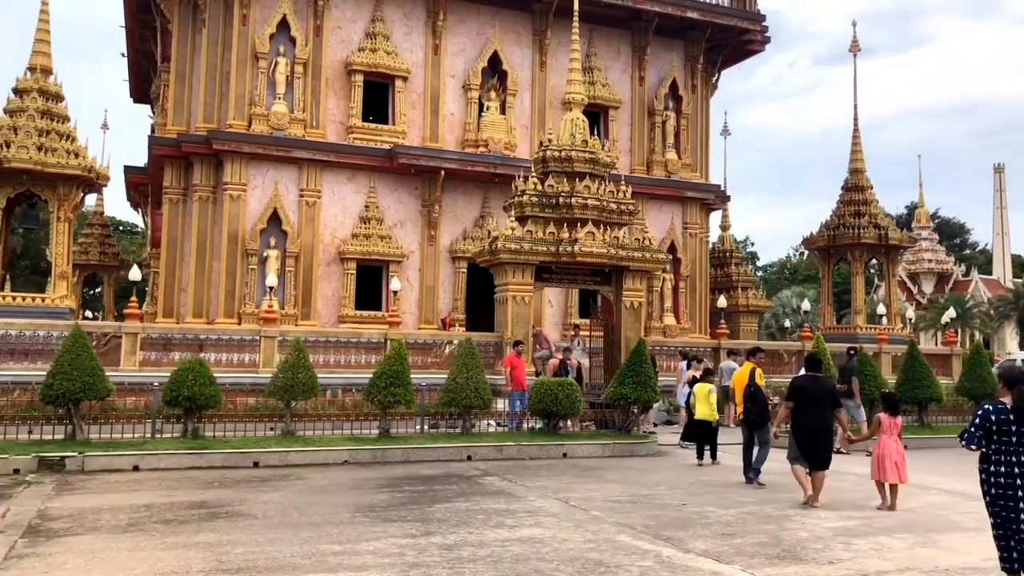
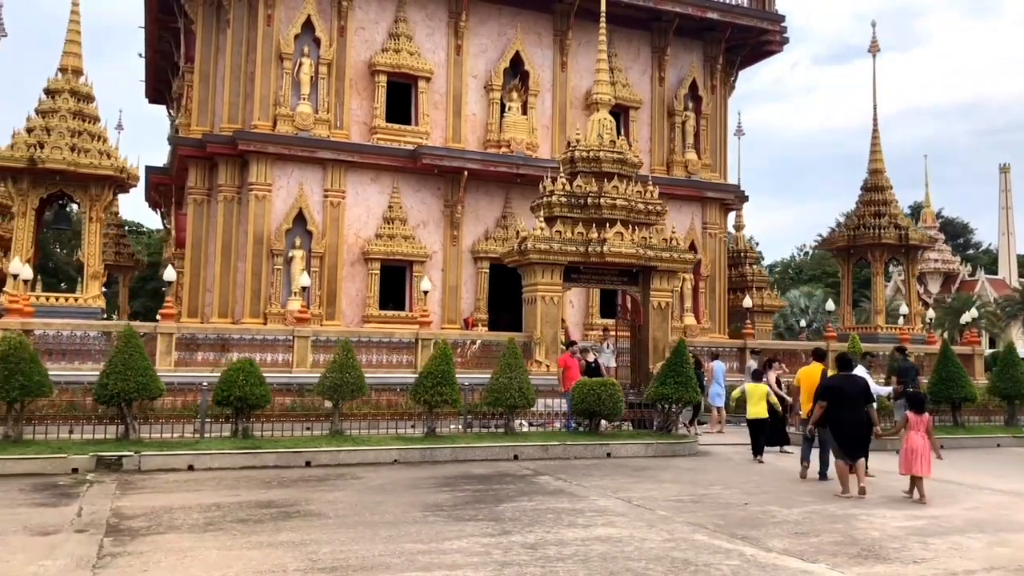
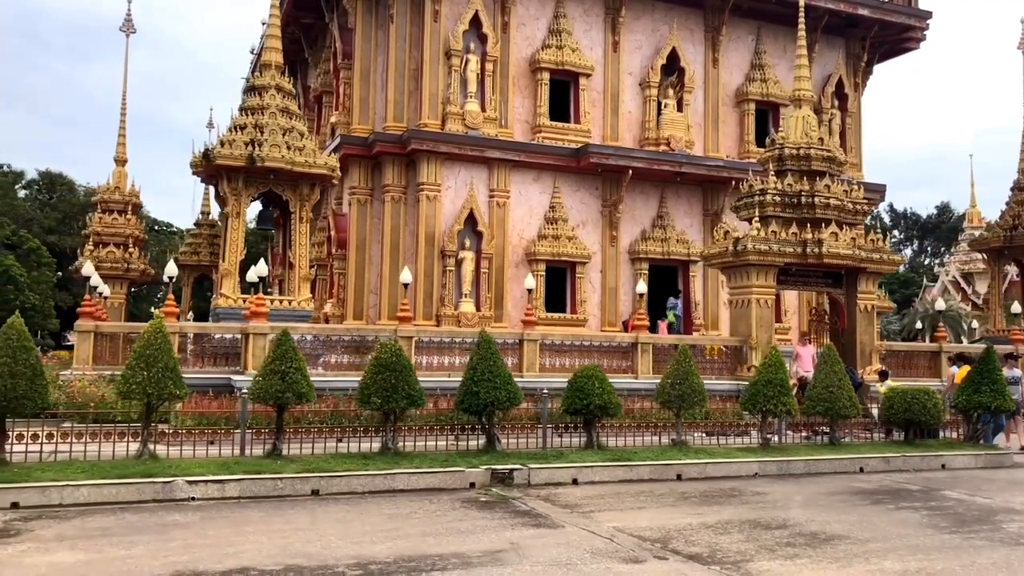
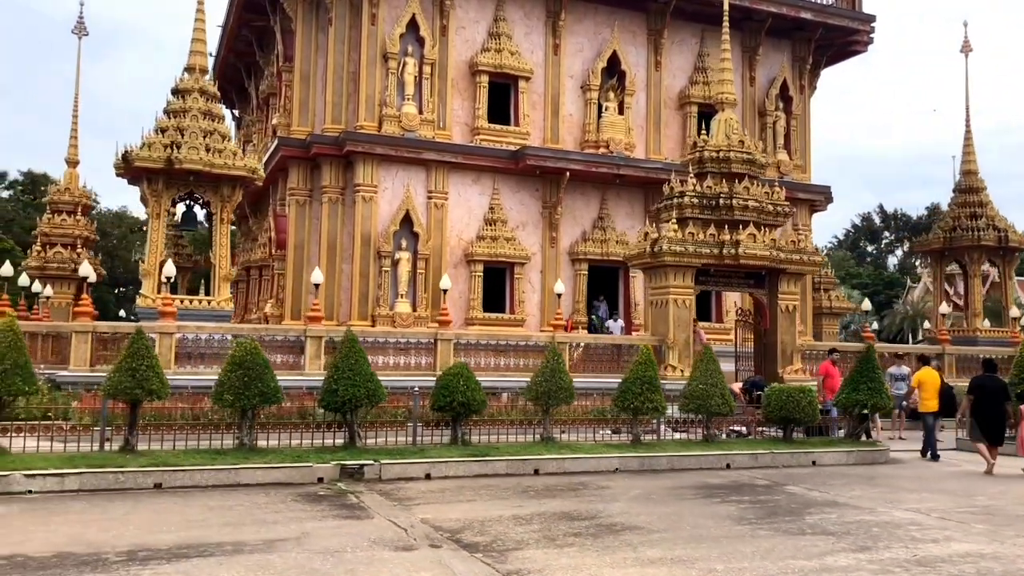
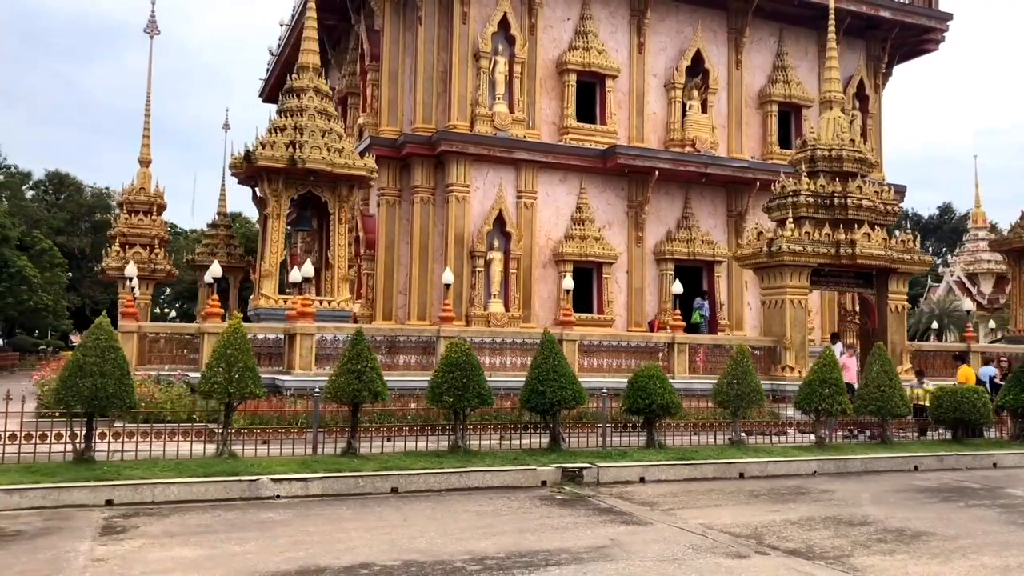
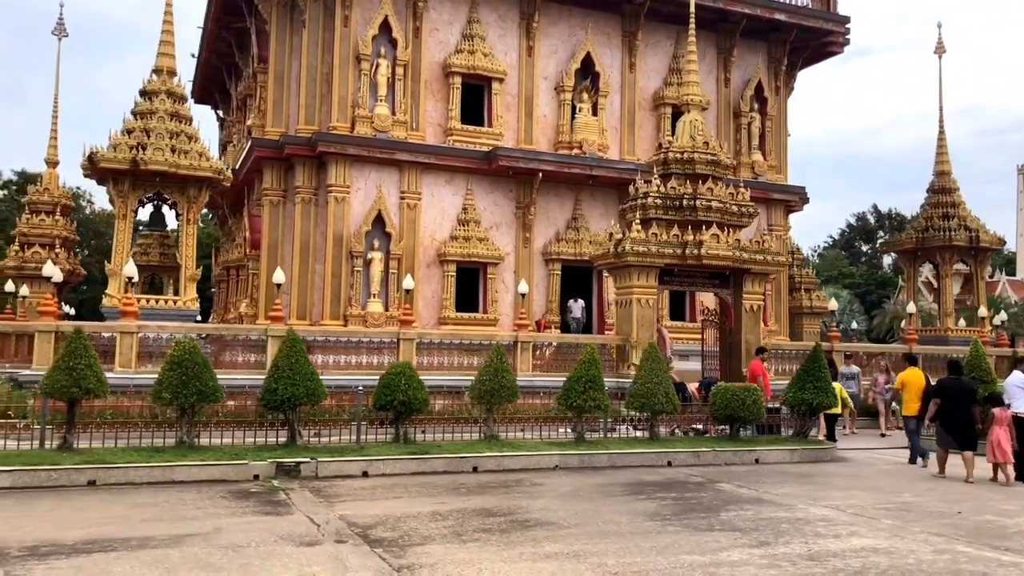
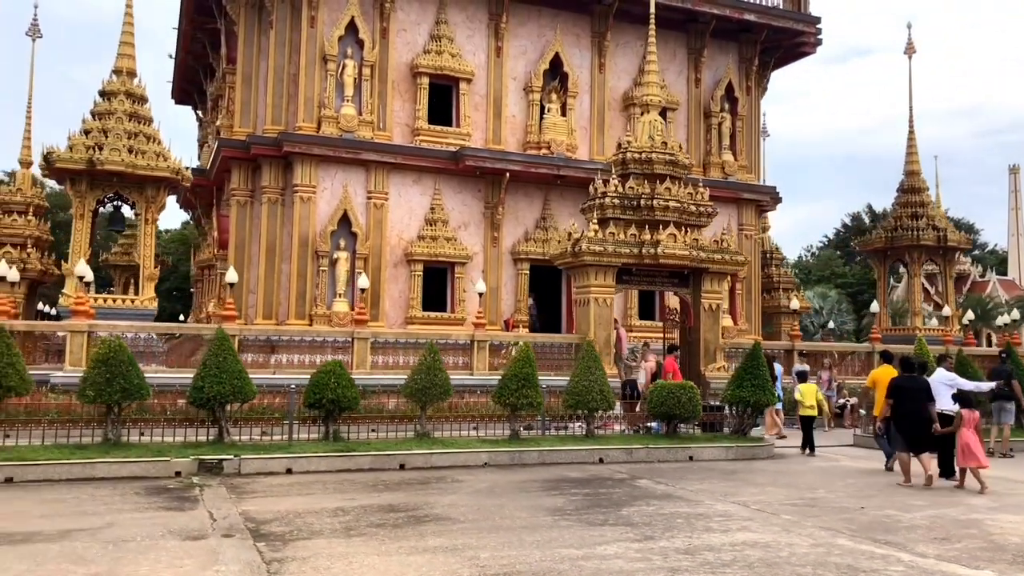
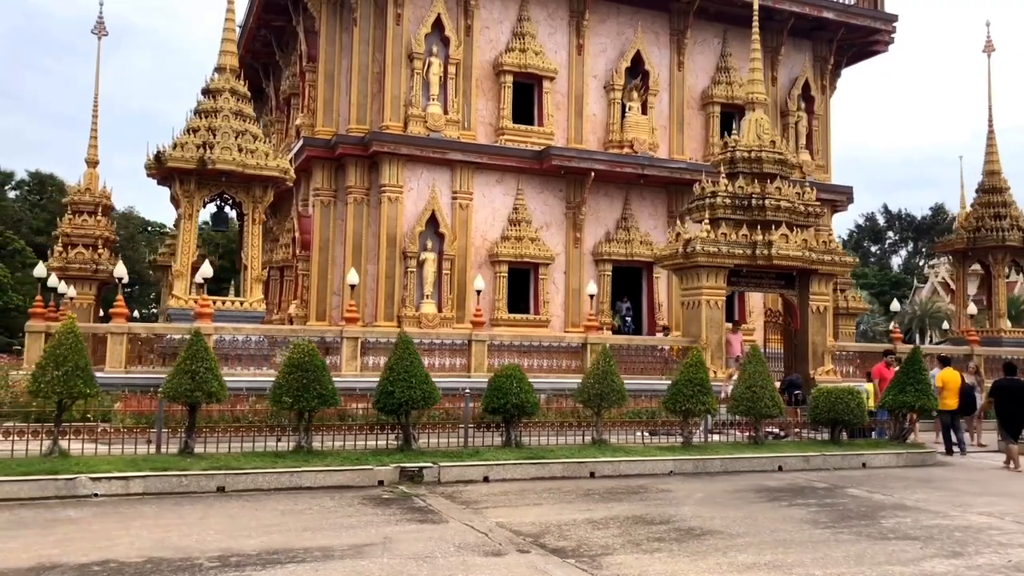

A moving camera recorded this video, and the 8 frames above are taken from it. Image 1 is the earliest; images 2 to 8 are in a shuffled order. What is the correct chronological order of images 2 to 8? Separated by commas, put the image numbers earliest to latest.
2, 7, 6, 4, 8, 3, 5
